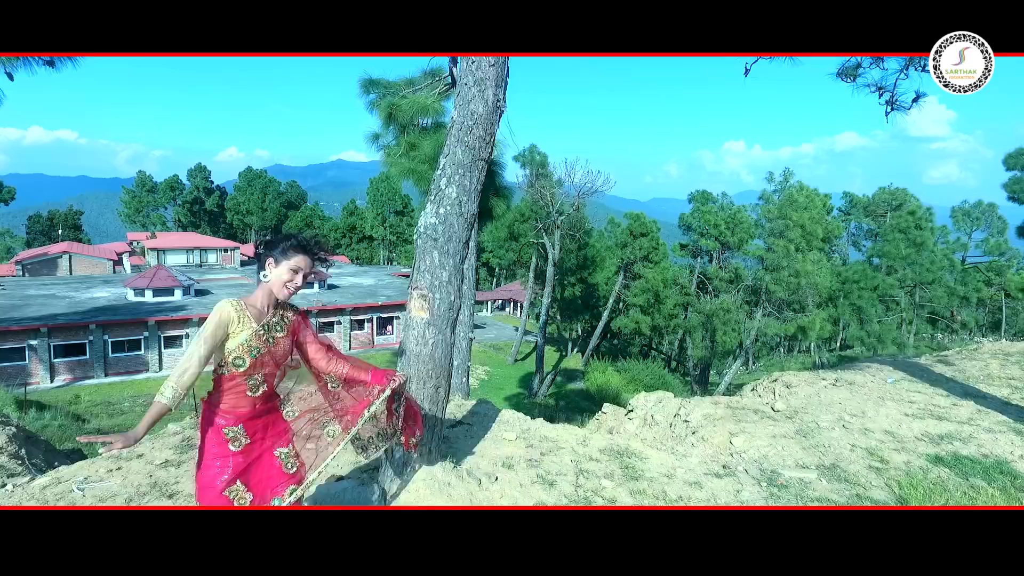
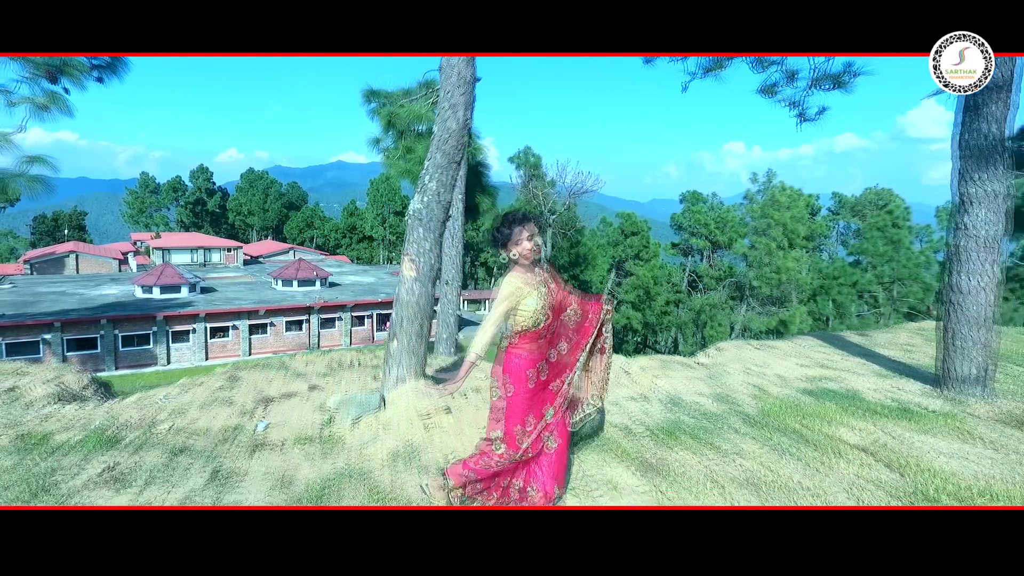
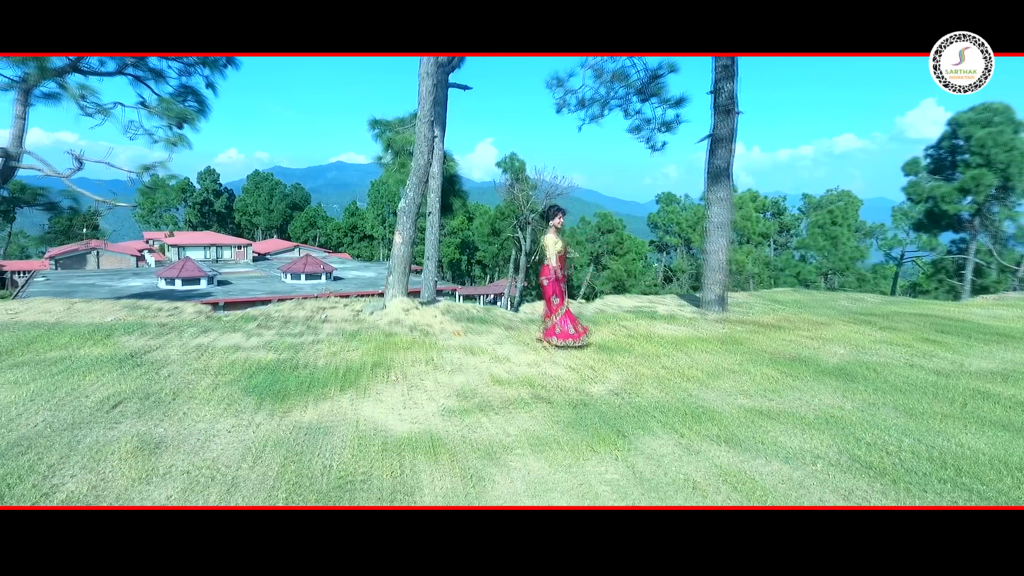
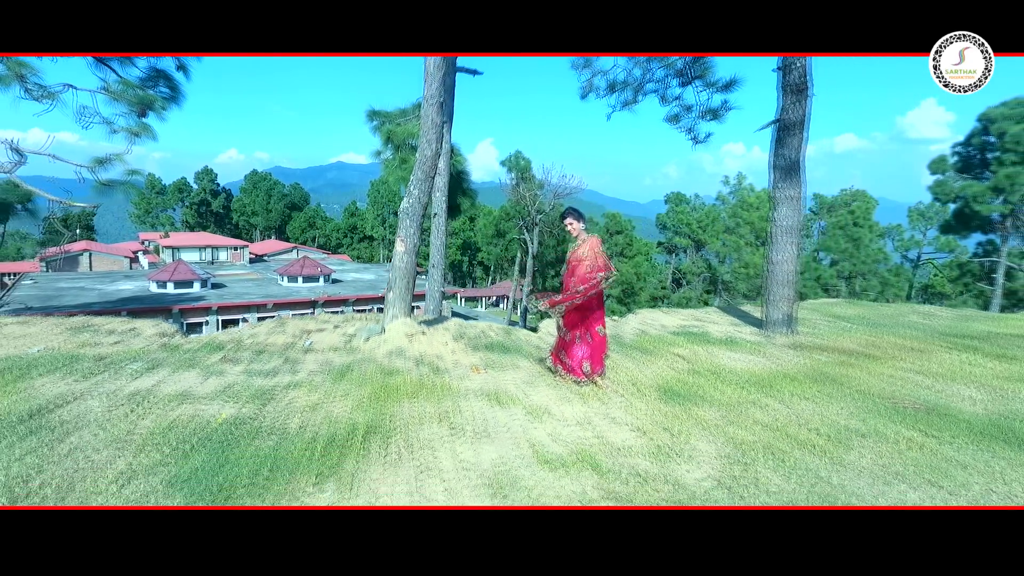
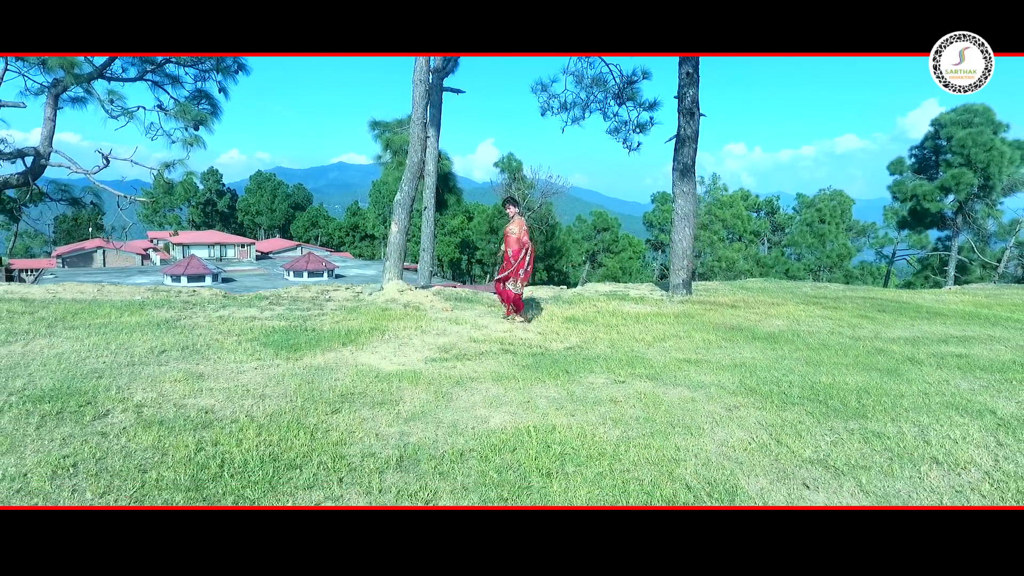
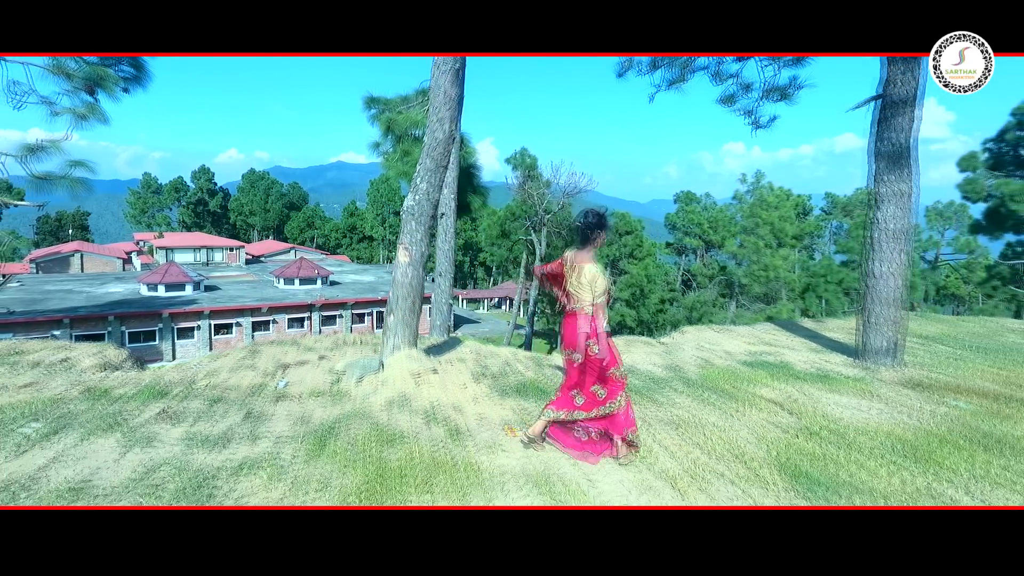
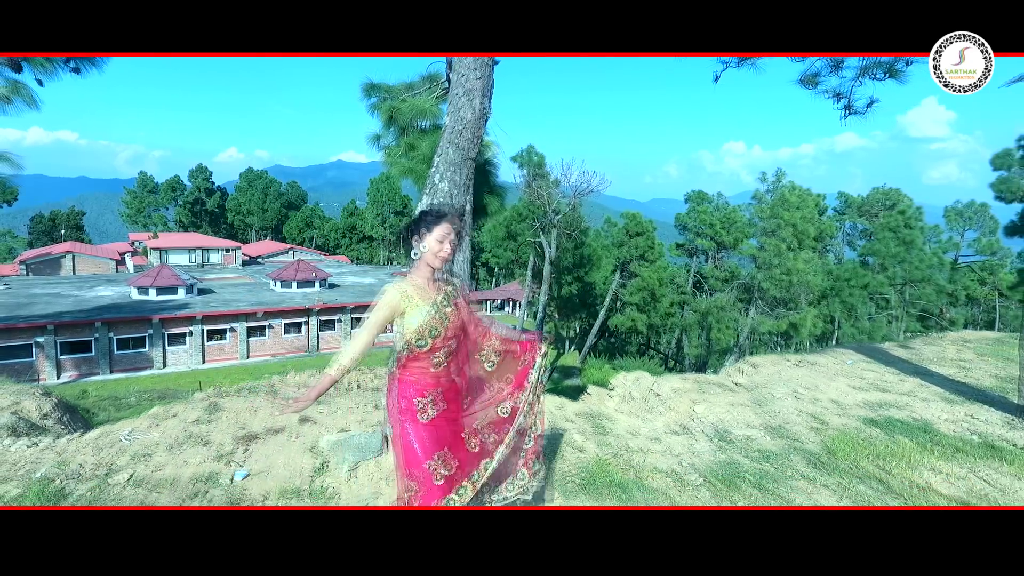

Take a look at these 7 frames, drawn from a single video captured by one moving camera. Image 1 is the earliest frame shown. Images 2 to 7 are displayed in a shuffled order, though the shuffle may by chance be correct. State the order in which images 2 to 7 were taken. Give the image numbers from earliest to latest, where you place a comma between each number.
7, 2, 6, 4, 3, 5
